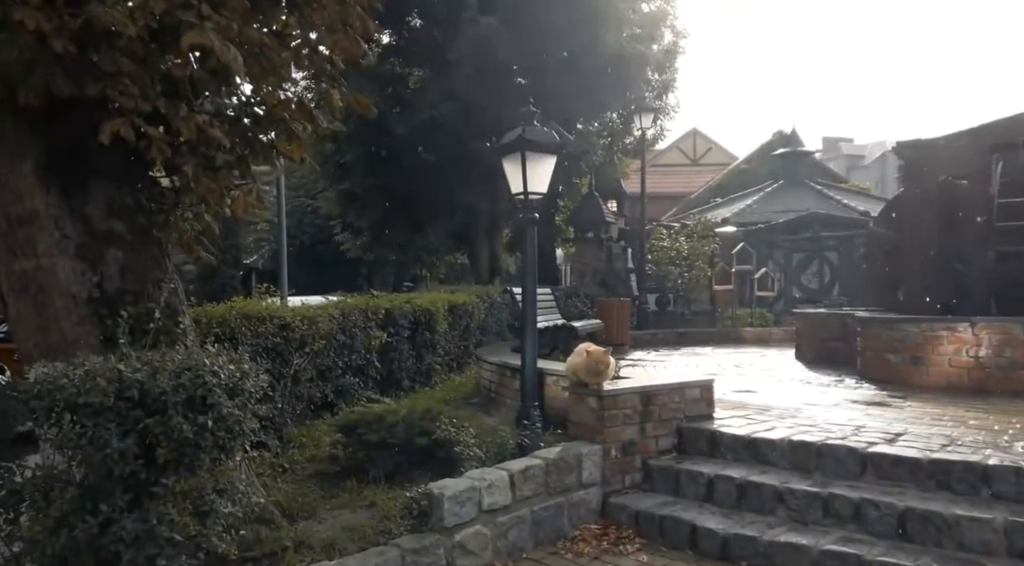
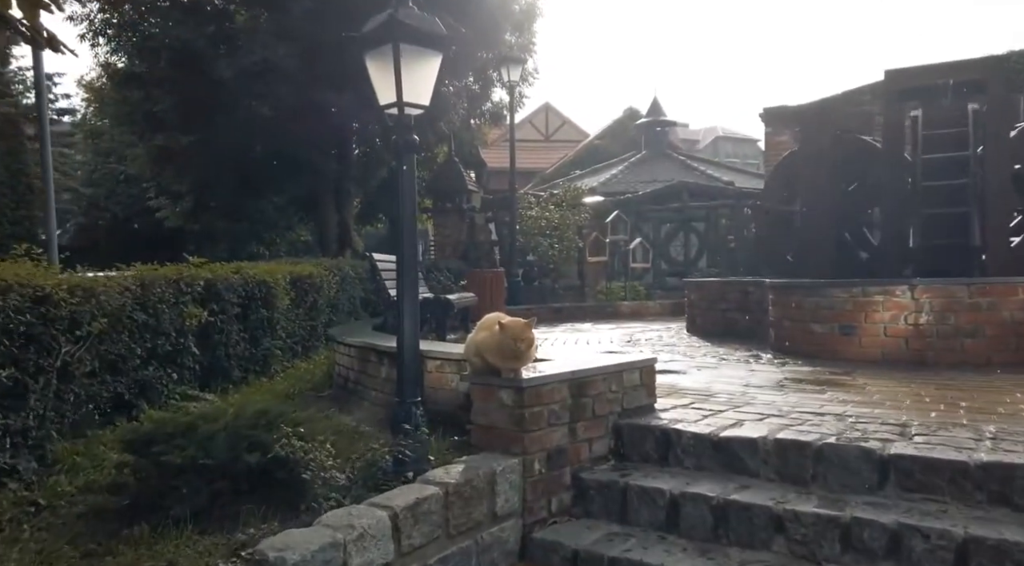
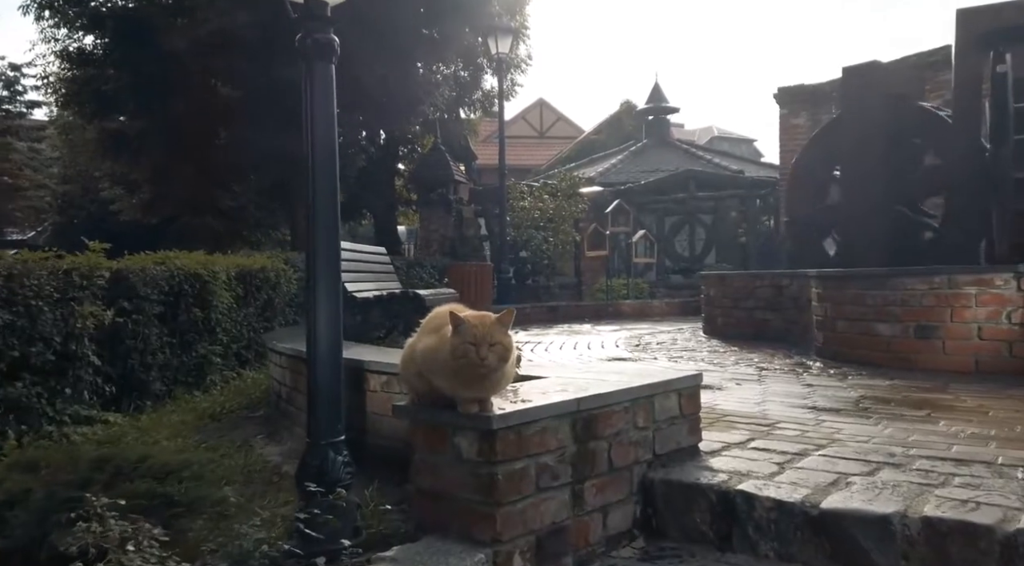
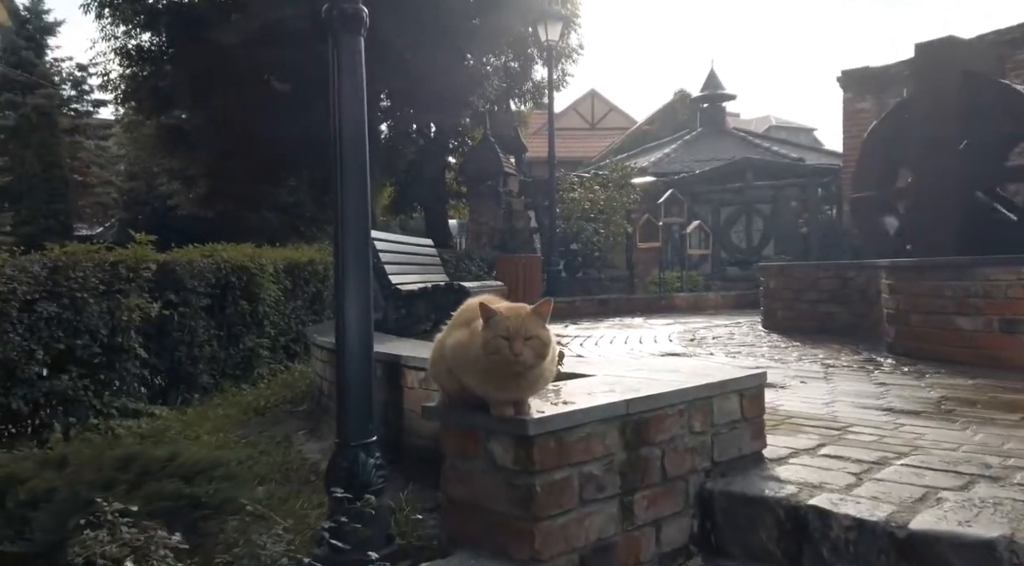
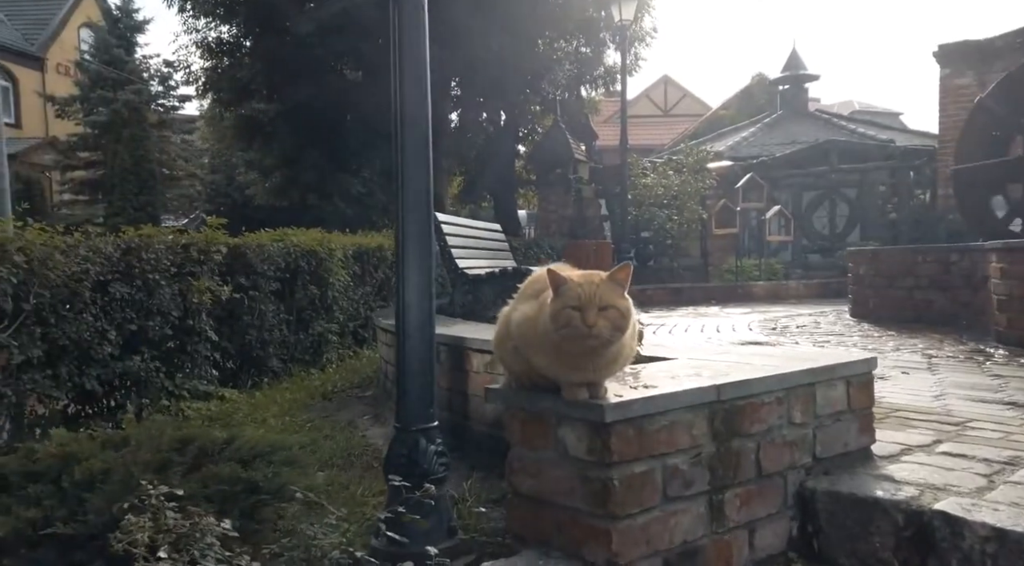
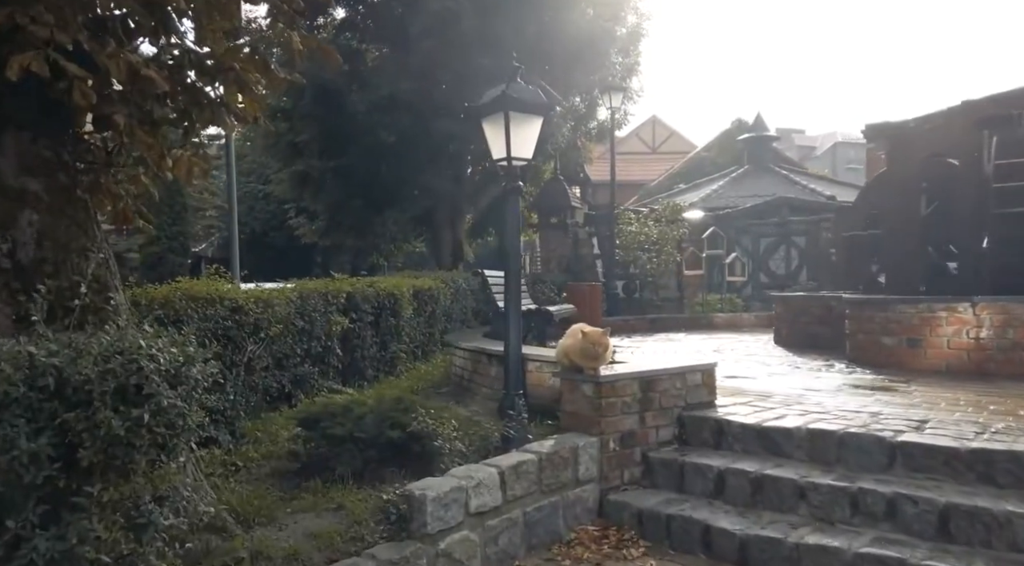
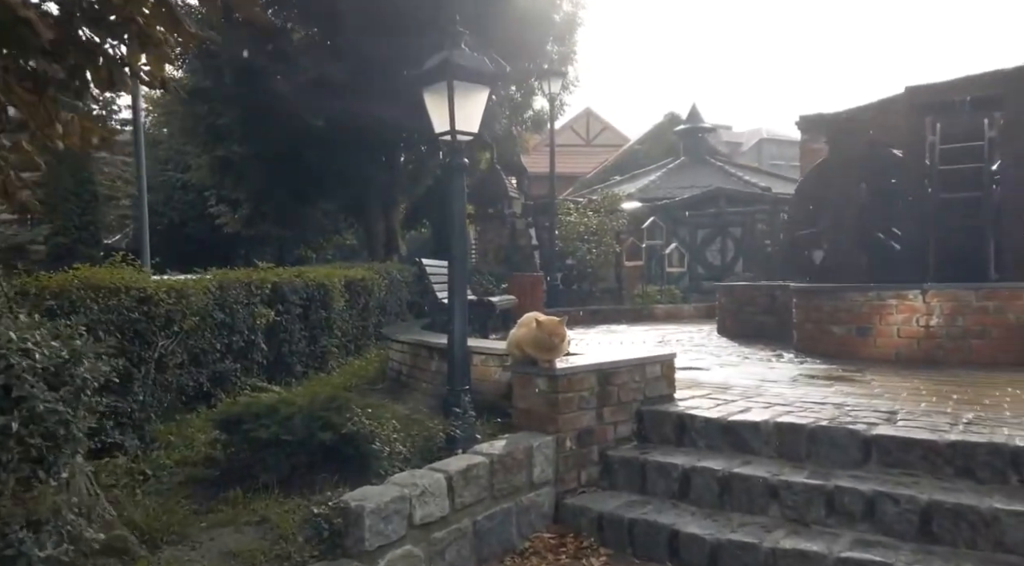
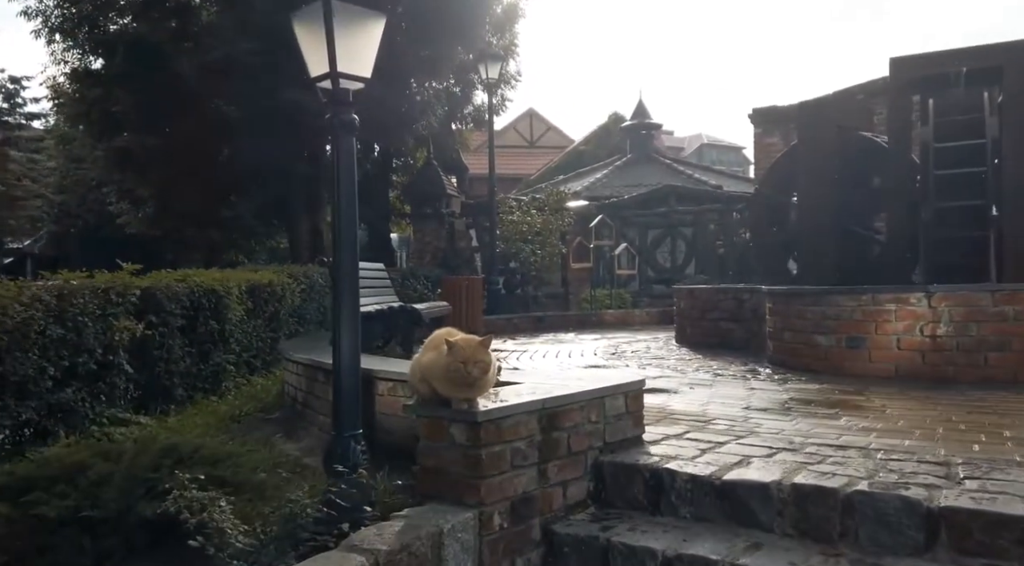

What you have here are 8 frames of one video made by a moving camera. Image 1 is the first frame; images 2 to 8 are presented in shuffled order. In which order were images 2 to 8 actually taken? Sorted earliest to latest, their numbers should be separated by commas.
6, 7, 2, 8, 3, 4, 5
